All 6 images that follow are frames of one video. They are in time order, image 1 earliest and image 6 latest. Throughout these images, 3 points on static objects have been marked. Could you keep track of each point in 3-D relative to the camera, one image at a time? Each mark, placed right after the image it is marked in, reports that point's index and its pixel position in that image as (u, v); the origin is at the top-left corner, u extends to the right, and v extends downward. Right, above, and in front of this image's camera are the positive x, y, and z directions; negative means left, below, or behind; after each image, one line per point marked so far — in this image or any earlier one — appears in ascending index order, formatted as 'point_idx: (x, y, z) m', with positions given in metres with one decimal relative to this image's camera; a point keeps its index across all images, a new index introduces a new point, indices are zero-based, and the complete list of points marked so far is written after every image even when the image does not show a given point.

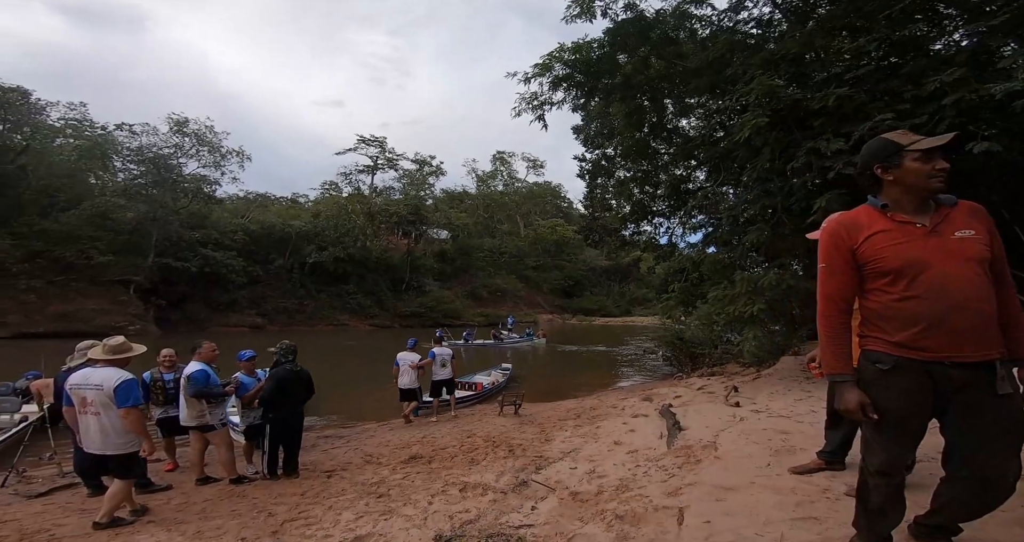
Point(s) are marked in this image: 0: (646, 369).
0: (+4.6, -3.1, +17.0) m
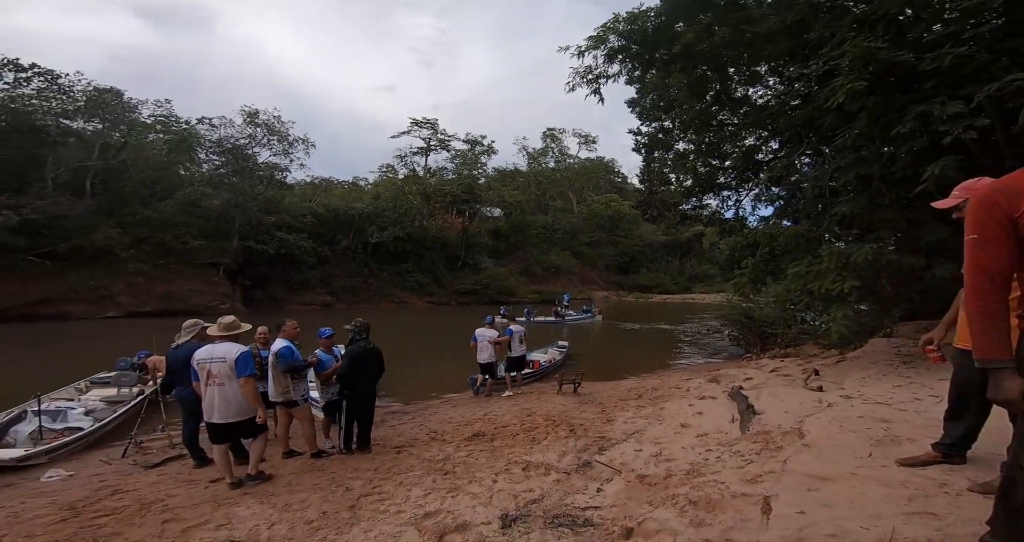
0: (+6.2, -2.4, +16.5) m
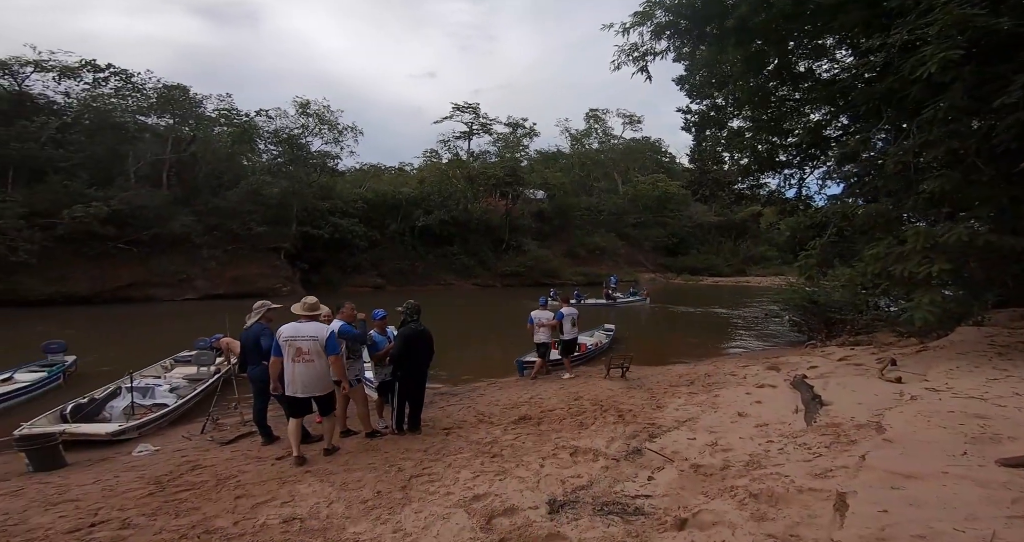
0: (+7.6, -1.9, +15.9) m
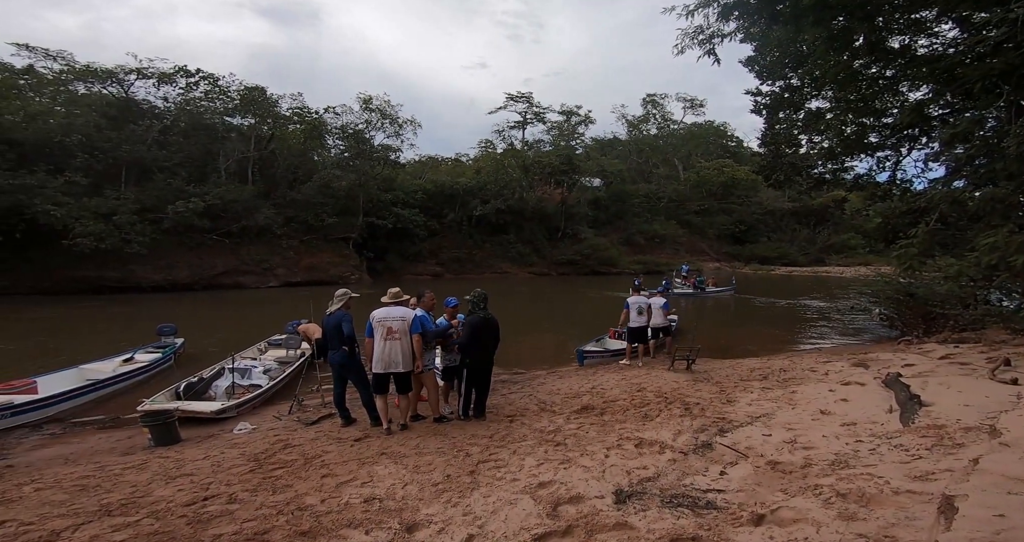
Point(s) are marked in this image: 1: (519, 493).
0: (+9.1, -1.6, +15.1) m
1: (+0.1, -2.0, +5.0) m
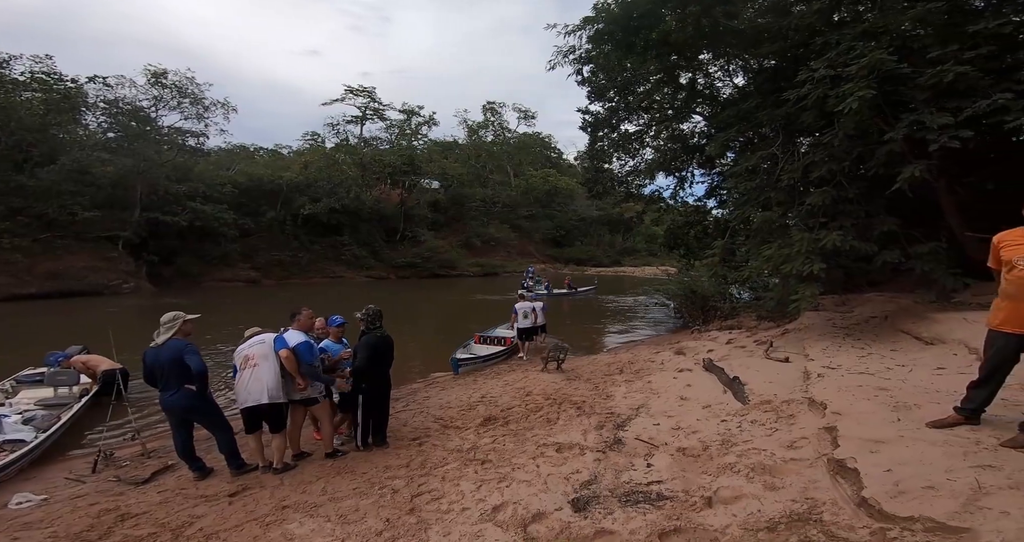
0: (+4.0, -1.5, +17.9) m
1: (-0.3, -2.2, +5.0) m
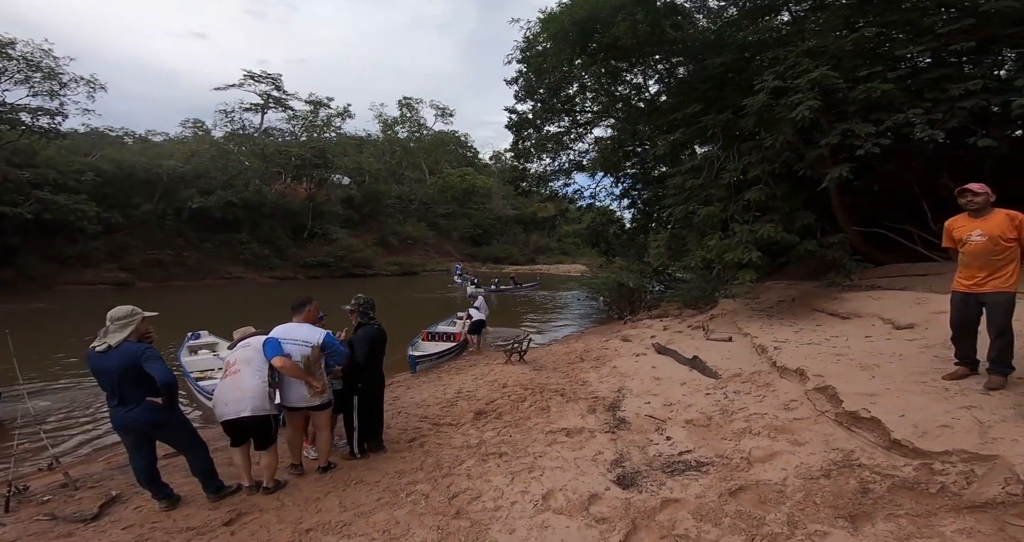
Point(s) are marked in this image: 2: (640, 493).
0: (+0.9, -1.5, +18.4) m
1: (+0.2, -2.0, +4.8) m
2: (+1.1, -1.9, +4.9) m
